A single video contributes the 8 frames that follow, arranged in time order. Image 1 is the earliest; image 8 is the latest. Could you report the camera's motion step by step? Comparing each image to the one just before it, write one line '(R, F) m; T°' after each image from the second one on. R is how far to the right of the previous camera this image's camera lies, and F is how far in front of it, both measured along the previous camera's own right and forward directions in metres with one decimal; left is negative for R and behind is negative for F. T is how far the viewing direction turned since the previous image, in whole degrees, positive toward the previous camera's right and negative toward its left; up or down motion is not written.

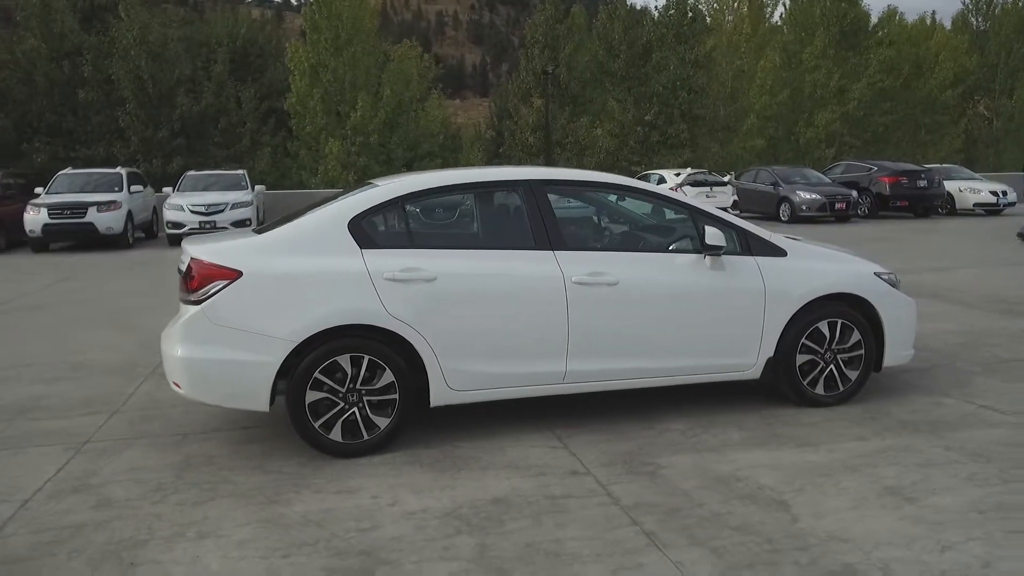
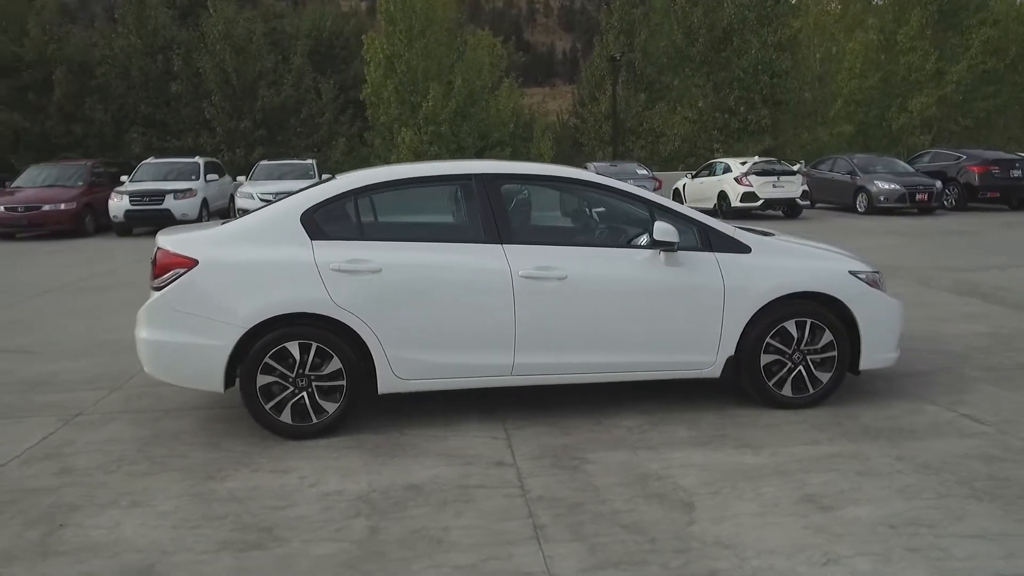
(+1.0, 0.0) m; -7°
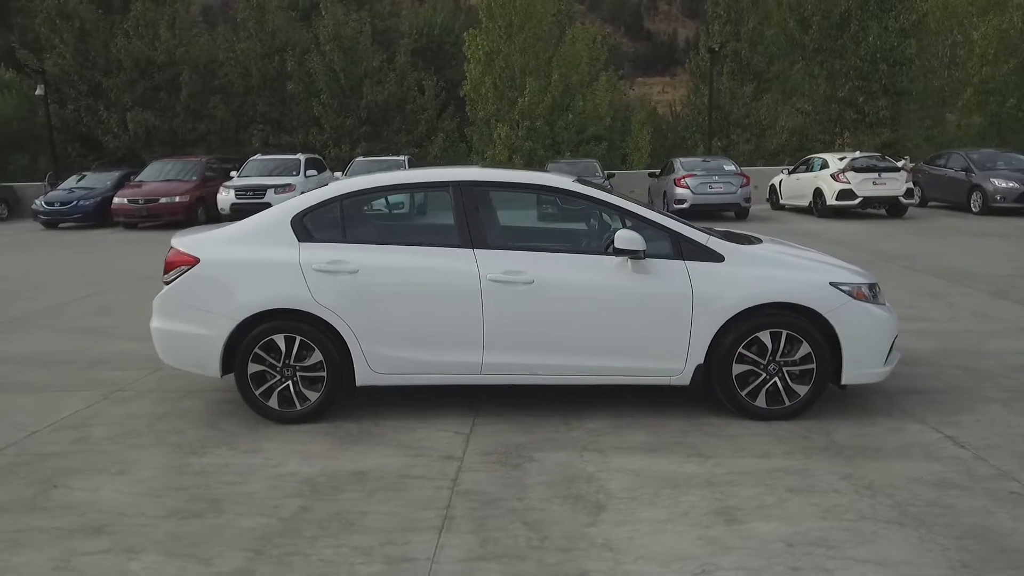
(+1.1, -0.2) m; -9°
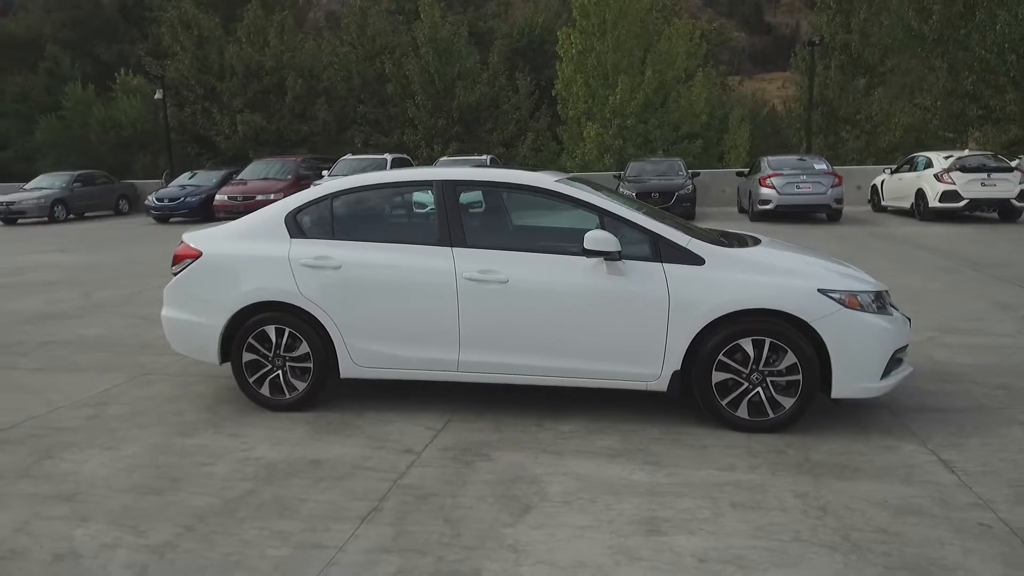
(+1.0, +0.1) m; -8°
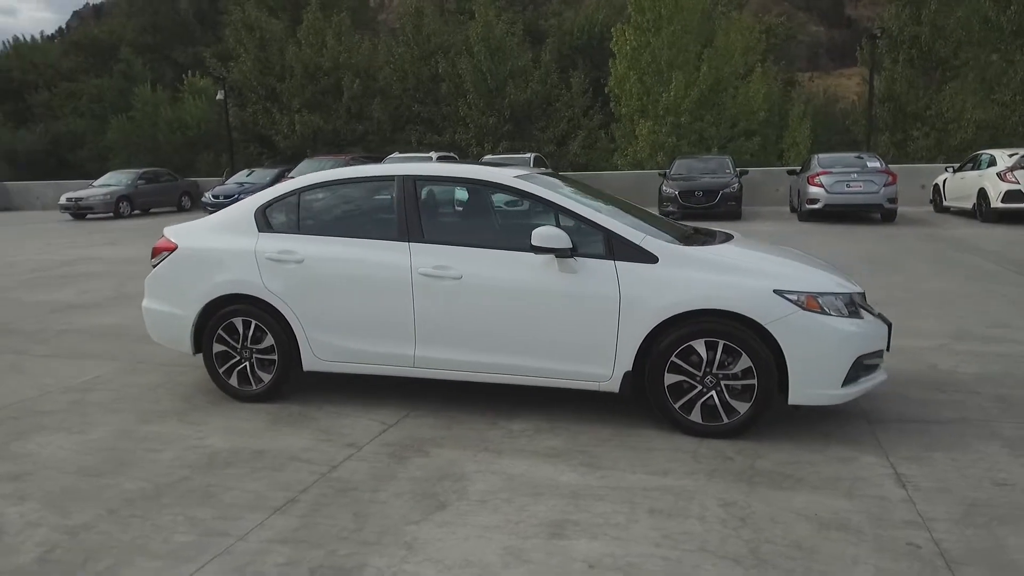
(+0.8, +0.1) m; -5°
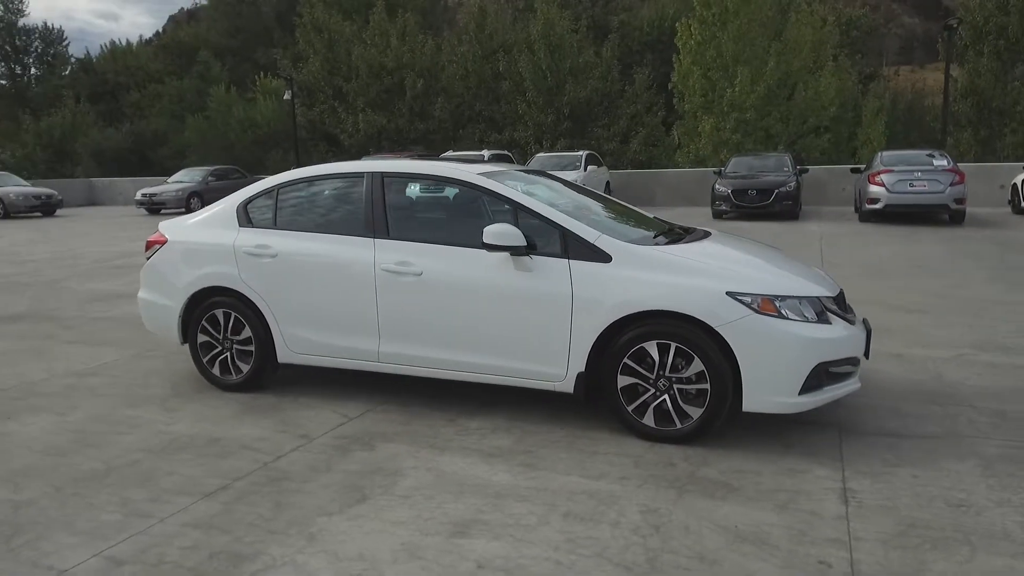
(+0.8, +0.1) m; -6°
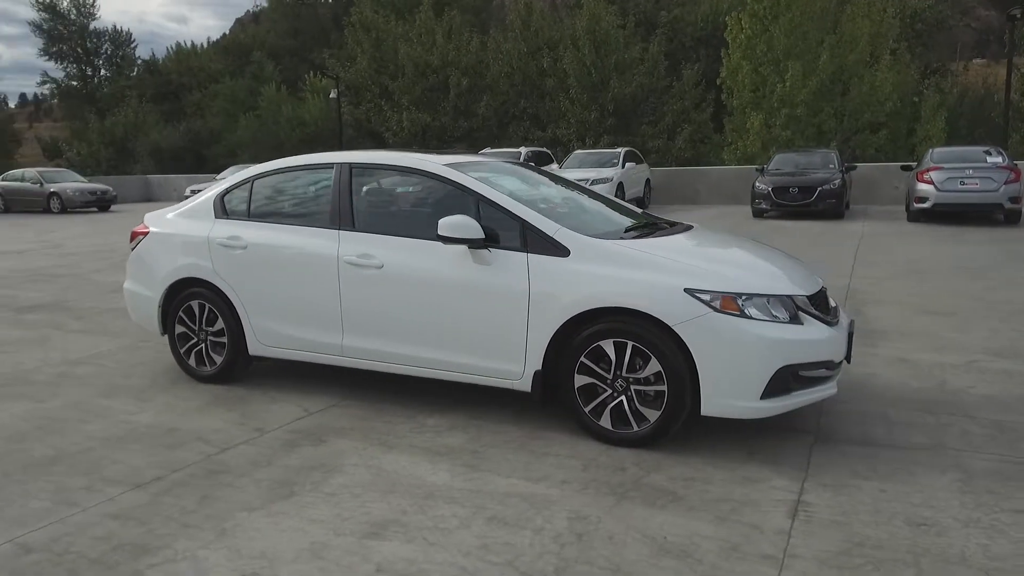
(+0.7, +0.2) m; -4°
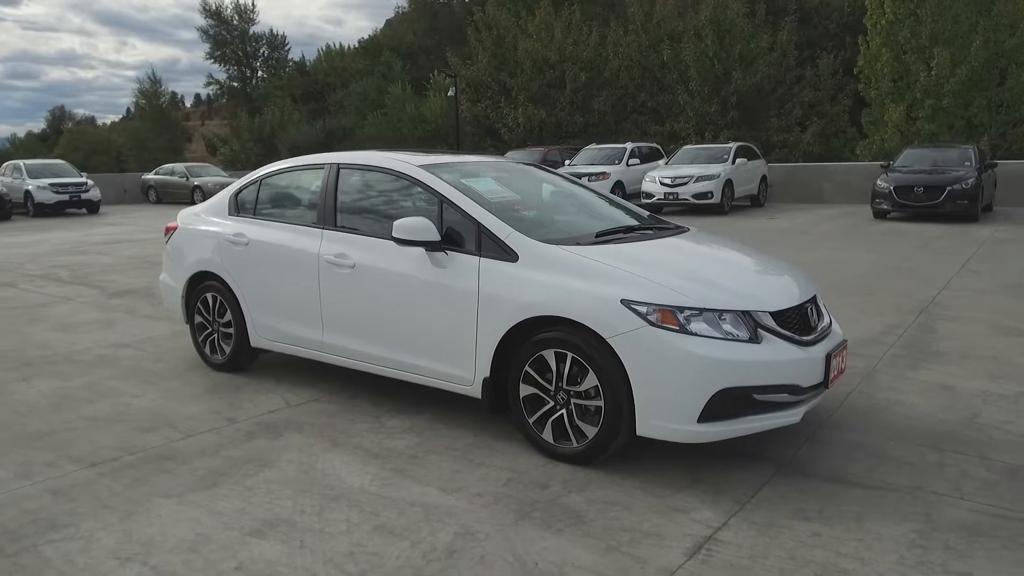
(+1.2, +0.2) m; -11°
